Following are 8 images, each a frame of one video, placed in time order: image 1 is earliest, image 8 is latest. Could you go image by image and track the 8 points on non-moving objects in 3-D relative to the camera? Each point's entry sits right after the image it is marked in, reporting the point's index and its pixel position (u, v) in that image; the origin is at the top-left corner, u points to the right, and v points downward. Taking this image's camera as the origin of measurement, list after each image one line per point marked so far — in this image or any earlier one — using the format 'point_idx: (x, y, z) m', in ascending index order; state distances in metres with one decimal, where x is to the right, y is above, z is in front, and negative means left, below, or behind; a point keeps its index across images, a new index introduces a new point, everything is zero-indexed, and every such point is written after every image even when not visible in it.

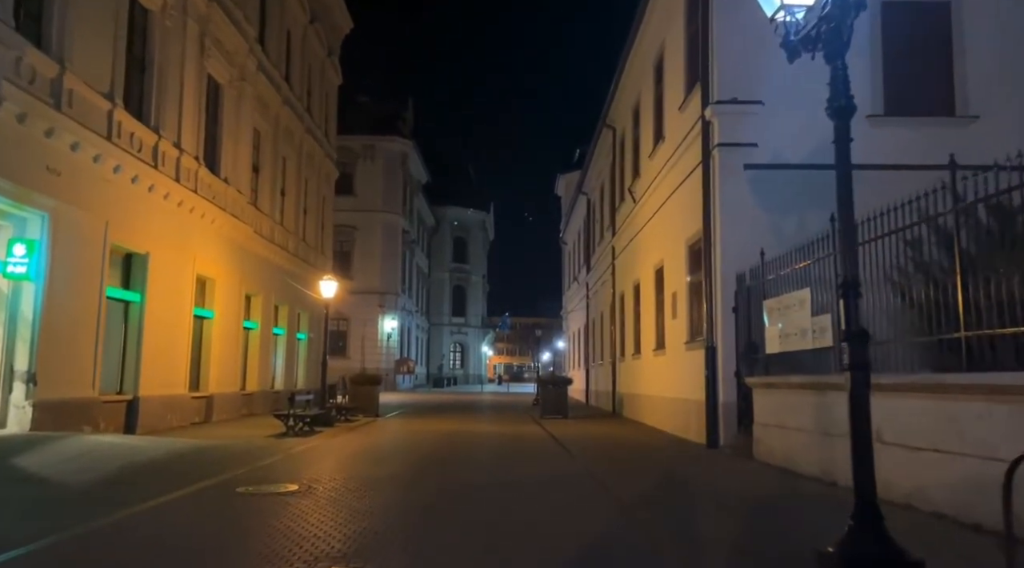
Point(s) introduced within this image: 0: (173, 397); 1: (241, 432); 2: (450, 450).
0: (-7.7, -2.6, +18.7) m
1: (-6.0, -3.3, +18.3) m
2: (-1.2, -3.4, +17.0) m
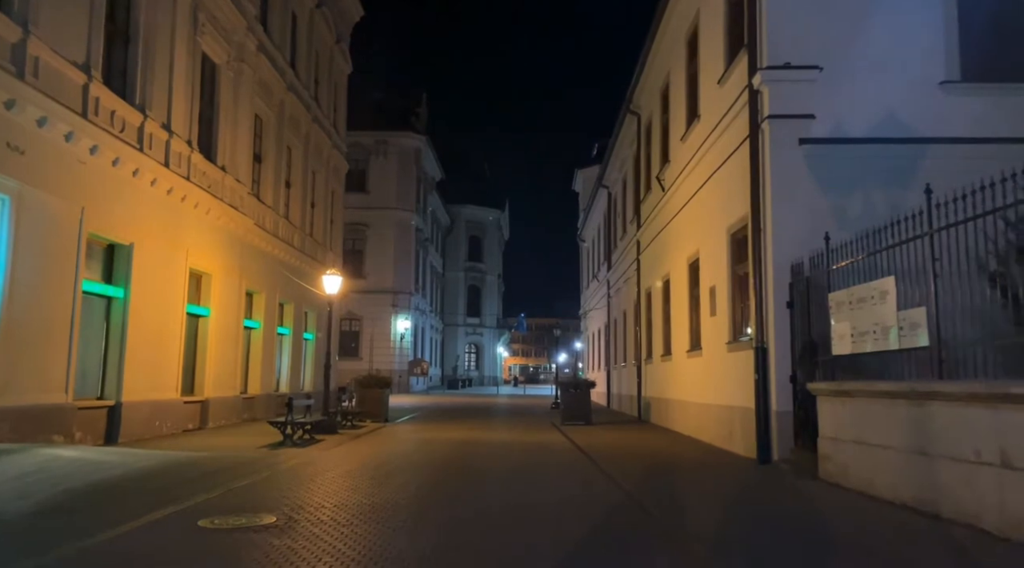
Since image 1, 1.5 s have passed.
0: (-7.3, -2.5, +17.2) m
1: (-5.6, -3.2, +16.7) m
2: (-0.8, -3.3, +15.3) m
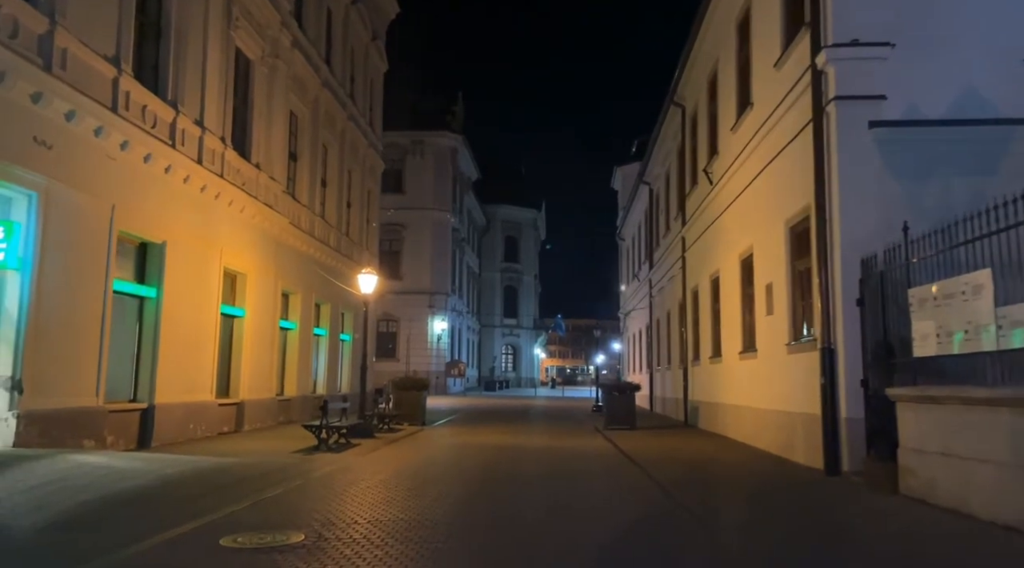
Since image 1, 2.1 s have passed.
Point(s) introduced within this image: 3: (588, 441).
0: (-6.4, -2.5, +16.7) m
1: (-4.7, -3.2, +16.2) m
2: (0.0, -3.3, +14.6) m
3: (+1.8, -3.8, +19.6) m
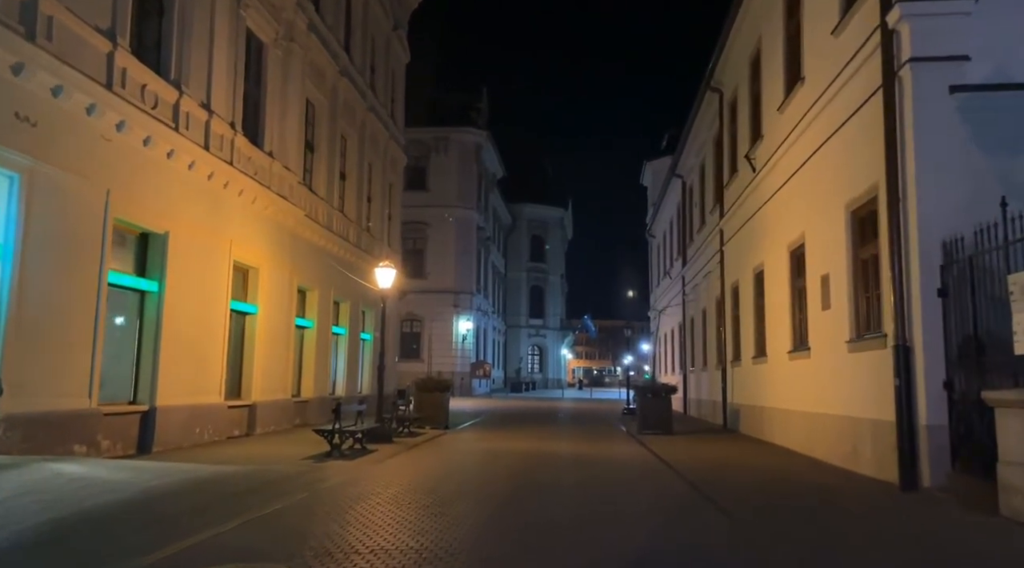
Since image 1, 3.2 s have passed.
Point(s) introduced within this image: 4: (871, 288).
0: (-5.9, -2.4, +15.7) m
1: (-4.2, -3.1, +15.1) m
2: (+0.4, -3.1, +13.3) m
3: (+2.4, -3.6, +18.3) m
4: (+5.2, -0.1, +12.0) m
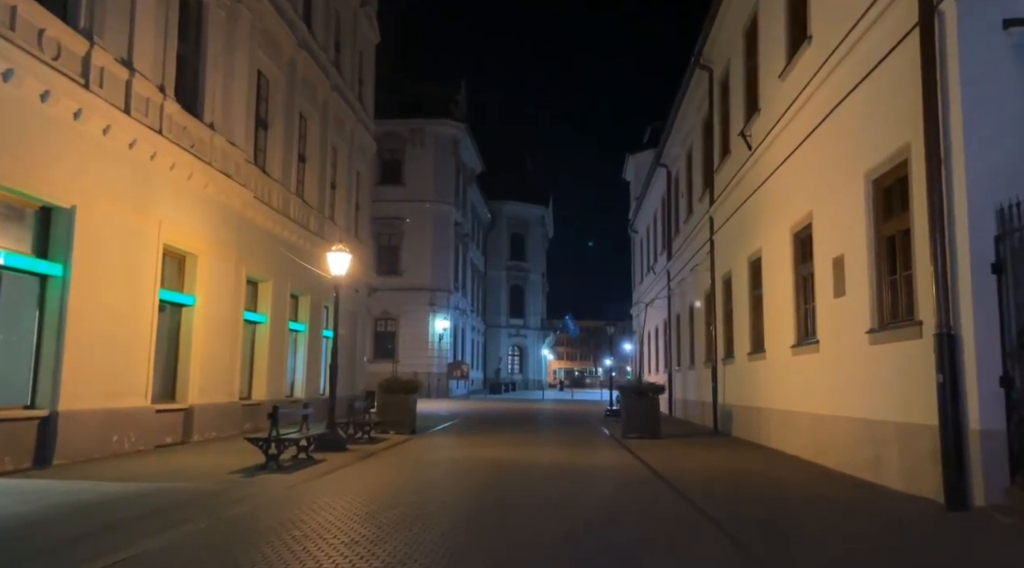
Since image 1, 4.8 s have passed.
0: (-6.4, -2.1, +13.6) m
1: (-4.7, -2.8, +13.0) m
2: (0.0, -2.9, +11.4) m
3: (+1.9, -3.4, +16.4) m
4: (+4.8, +0.2, +10.2) m
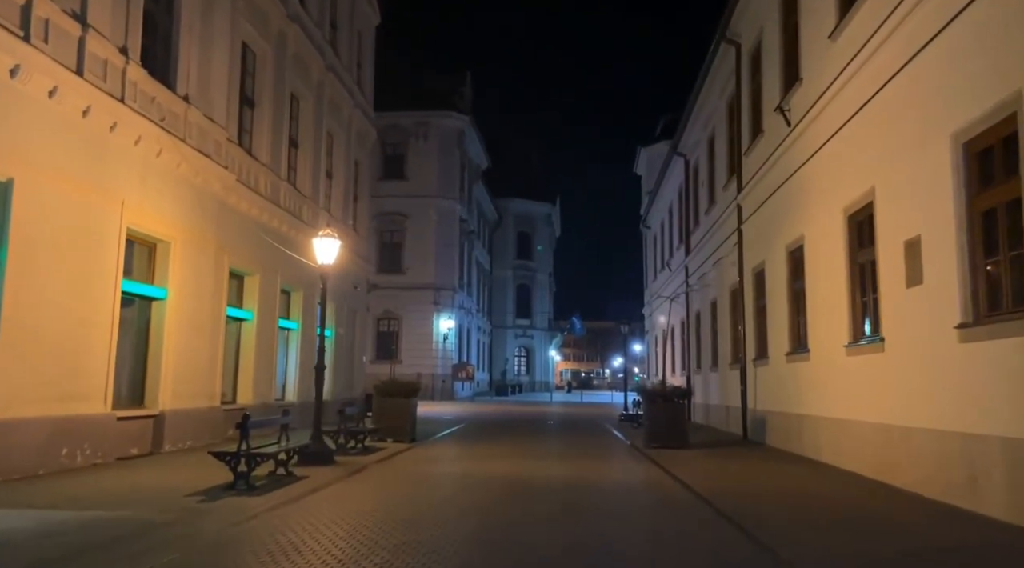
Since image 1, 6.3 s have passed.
0: (-6.3, -1.9, +11.8) m
1: (-4.6, -2.7, +11.2) m
2: (+0.1, -2.7, +9.5) m
3: (+2.0, -3.2, +14.5) m
4: (+4.9, +0.4, +8.3) m
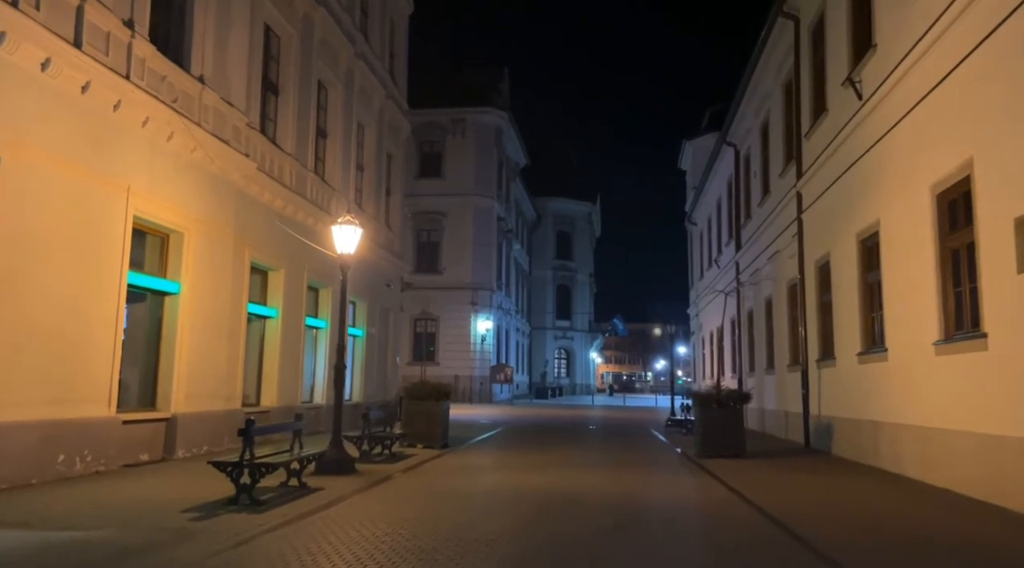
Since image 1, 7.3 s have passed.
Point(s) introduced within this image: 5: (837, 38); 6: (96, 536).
0: (-5.7, -1.8, +10.8) m
1: (-4.1, -2.5, +10.1) m
2: (+0.5, -2.6, +8.2) m
3: (+2.7, -3.1, +13.1) m
4: (+5.3, +0.5, +6.7) m
5: (+6.1, +4.6, +15.2) m
6: (-3.6, -2.2, +7.0) m
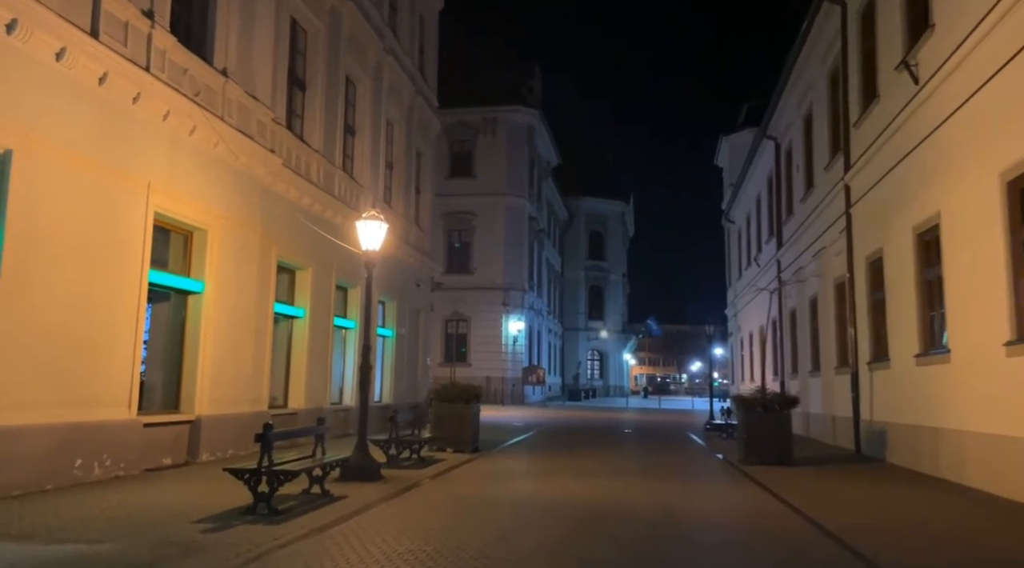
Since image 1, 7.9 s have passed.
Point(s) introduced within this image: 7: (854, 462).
0: (-5.3, -1.8, +10.4) m
1: (-3.7, -2.5, +9.7) m
2: (+0.9, -2.5, +7.6) m
3: (+3.2, -3.1, +12.4) m
4: (+5.5, +0.6, +5.9) m
5: (+6.7, +4.6, +14.4) m
6: (-3.3, -2.1, +6.5) m
7: (+6.0, -3.1, +14.3) m
